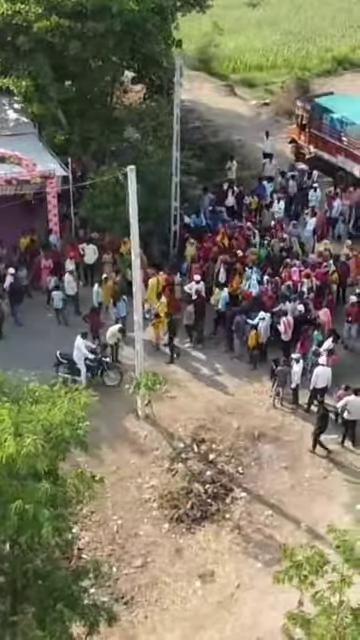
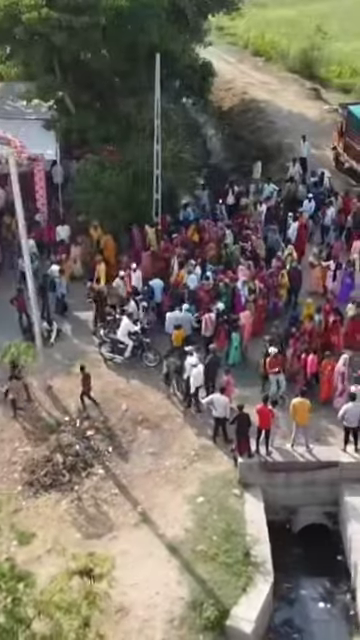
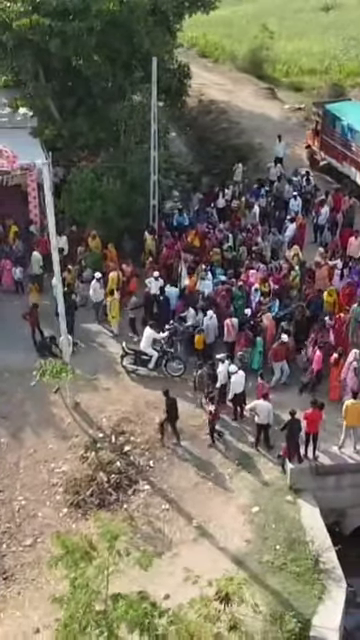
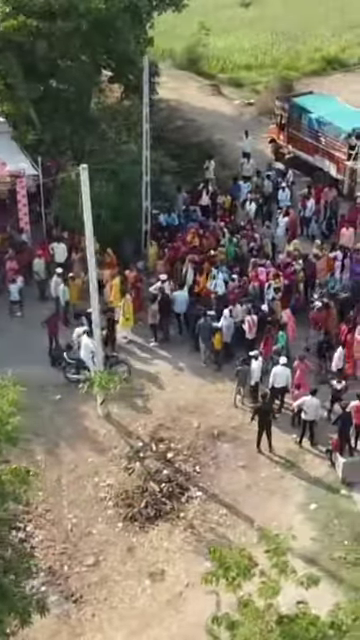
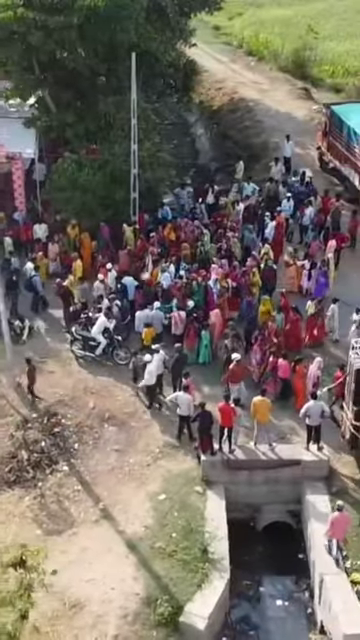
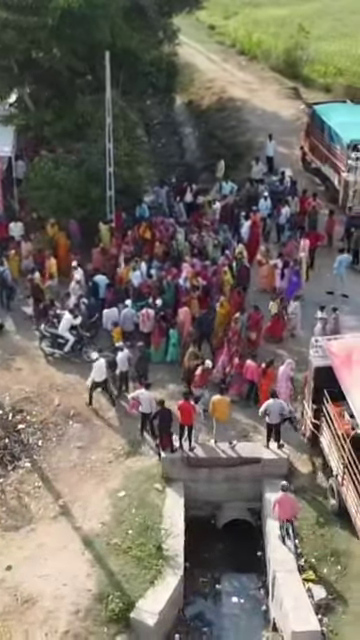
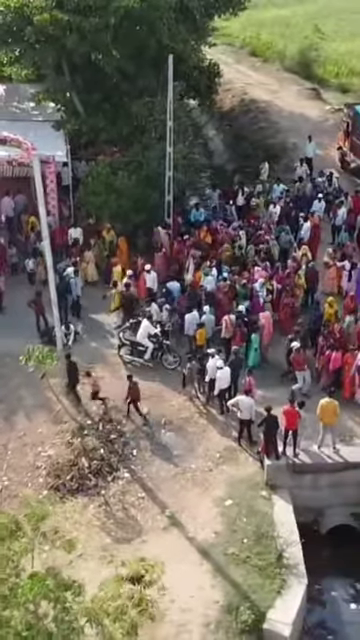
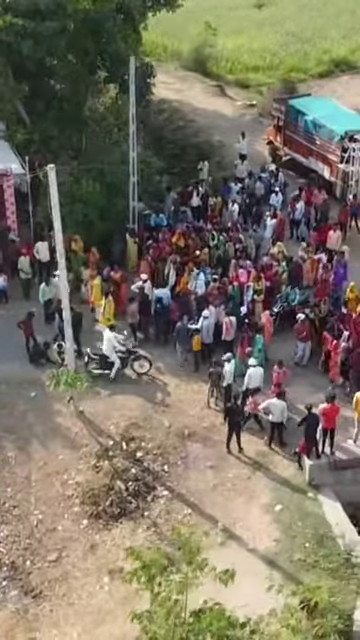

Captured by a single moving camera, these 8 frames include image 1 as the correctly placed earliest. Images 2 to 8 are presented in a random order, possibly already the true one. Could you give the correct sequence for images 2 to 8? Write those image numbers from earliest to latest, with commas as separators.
4, 8, 3, 7, 2, 5, 6
